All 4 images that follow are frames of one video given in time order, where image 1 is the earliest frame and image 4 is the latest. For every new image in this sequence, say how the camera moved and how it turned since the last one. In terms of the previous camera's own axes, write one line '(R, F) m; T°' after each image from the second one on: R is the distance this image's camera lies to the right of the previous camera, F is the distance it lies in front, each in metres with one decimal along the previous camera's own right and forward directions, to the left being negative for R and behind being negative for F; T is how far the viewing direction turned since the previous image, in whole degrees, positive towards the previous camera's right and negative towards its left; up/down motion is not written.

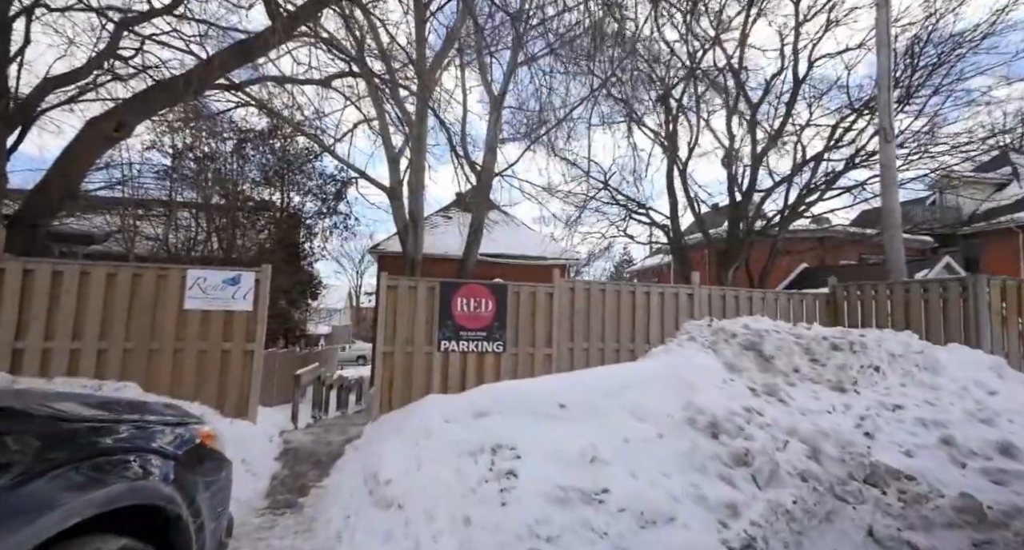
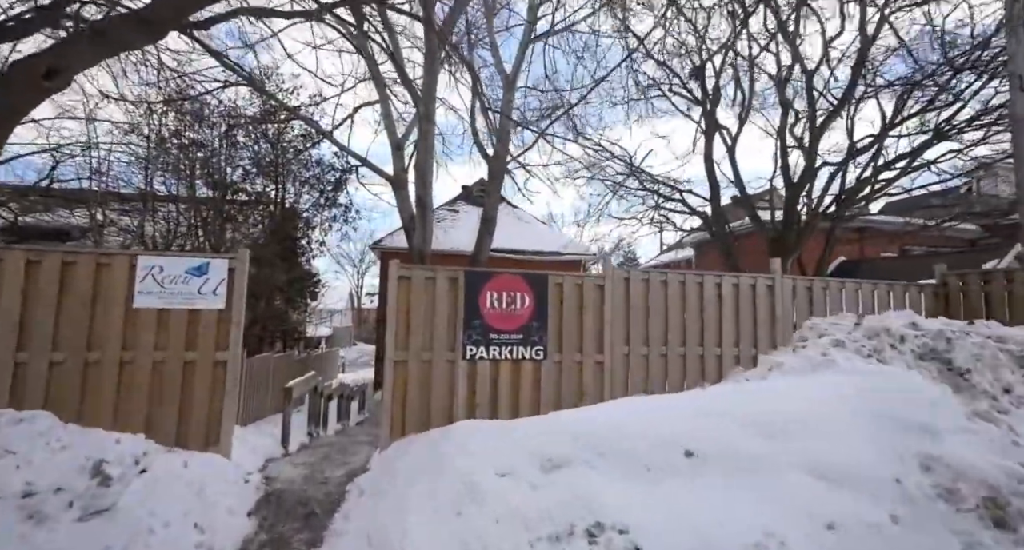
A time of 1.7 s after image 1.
(-0.5, +1.5) m; 0°
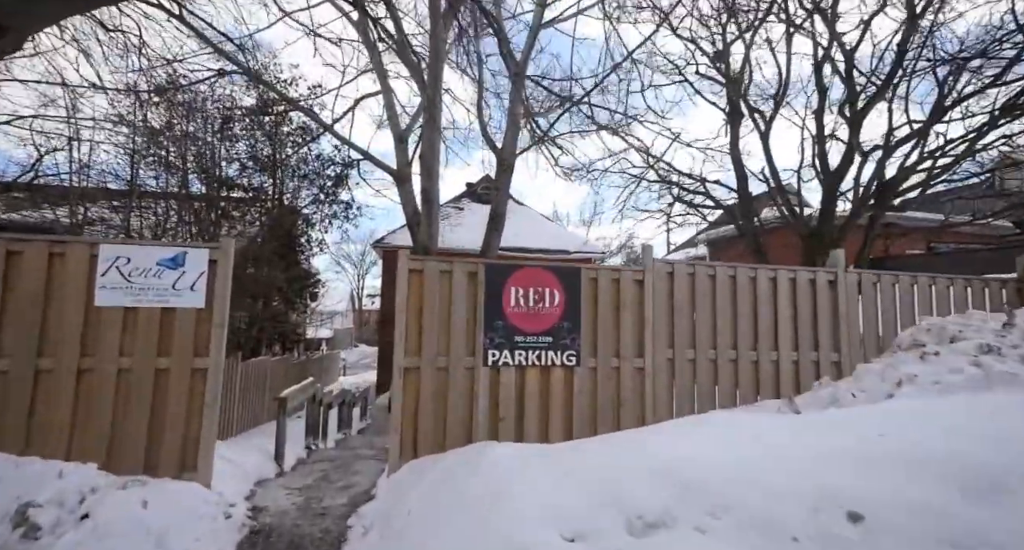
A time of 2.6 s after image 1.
(-0.3, +0.8) m; 0°
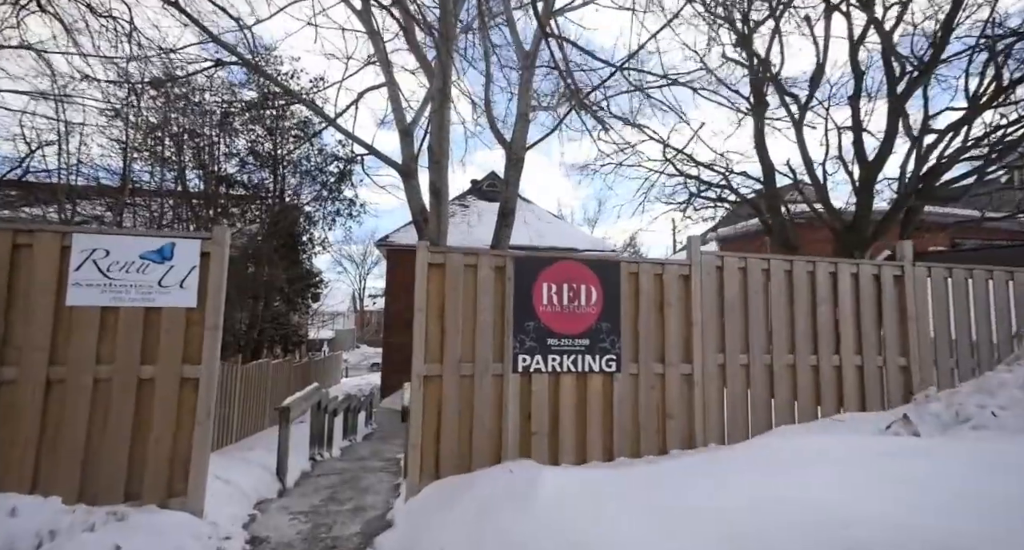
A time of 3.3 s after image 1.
(-0.3, +0.6) m; 0°
